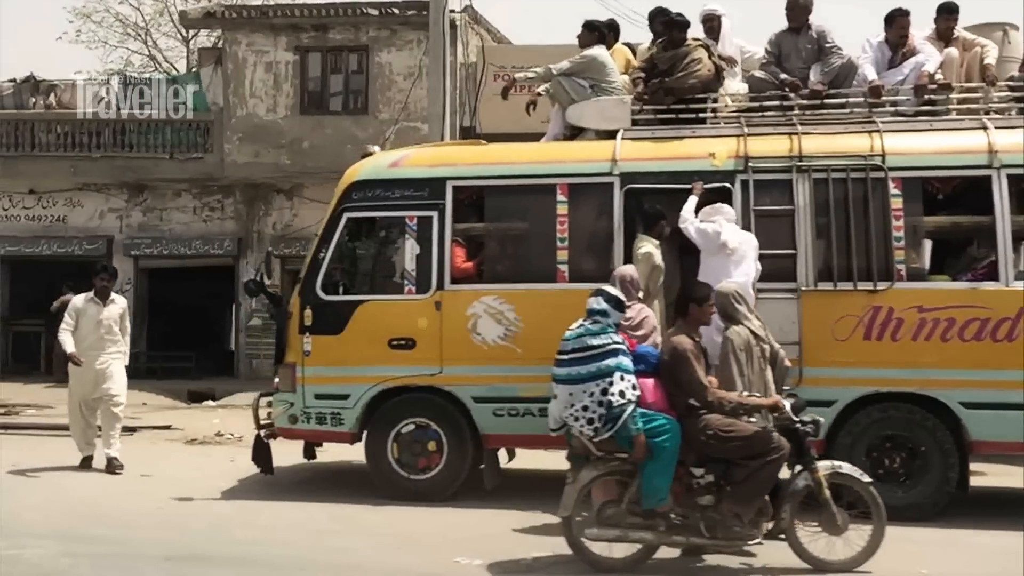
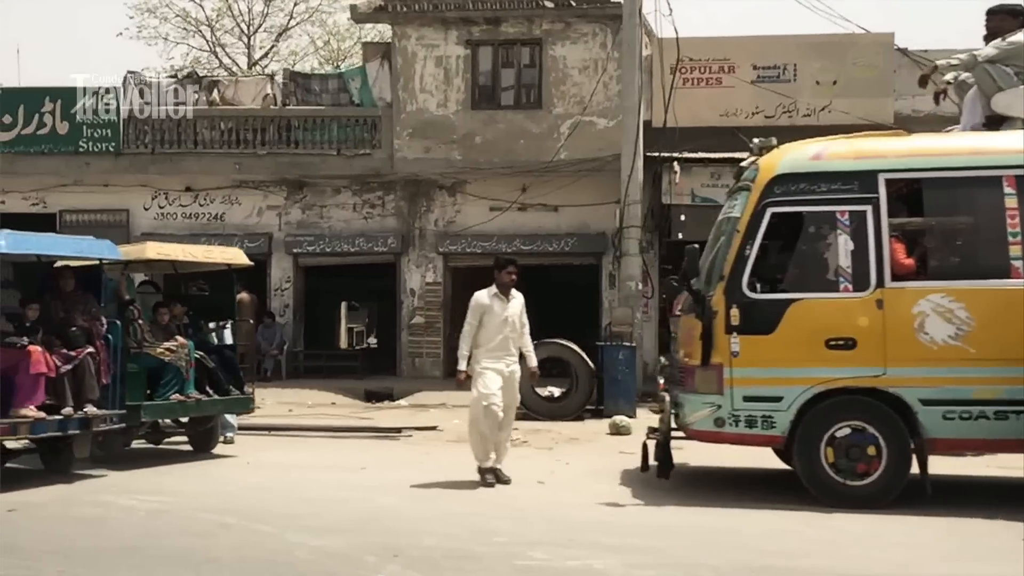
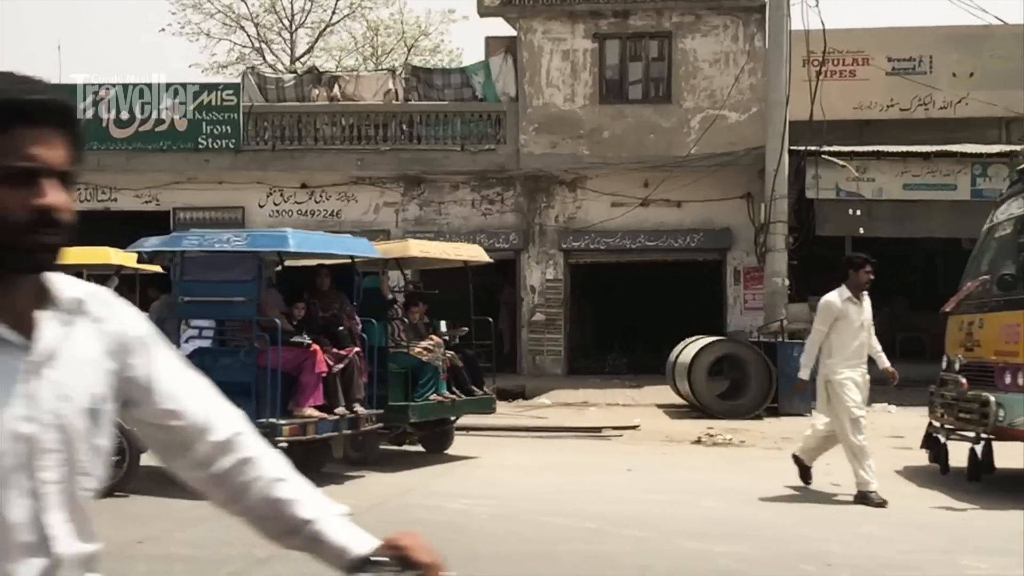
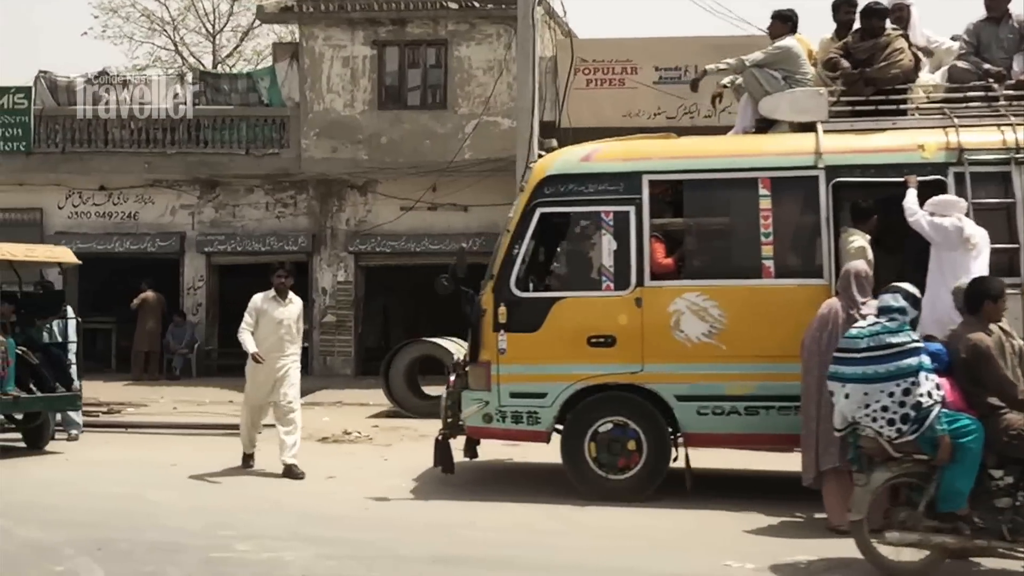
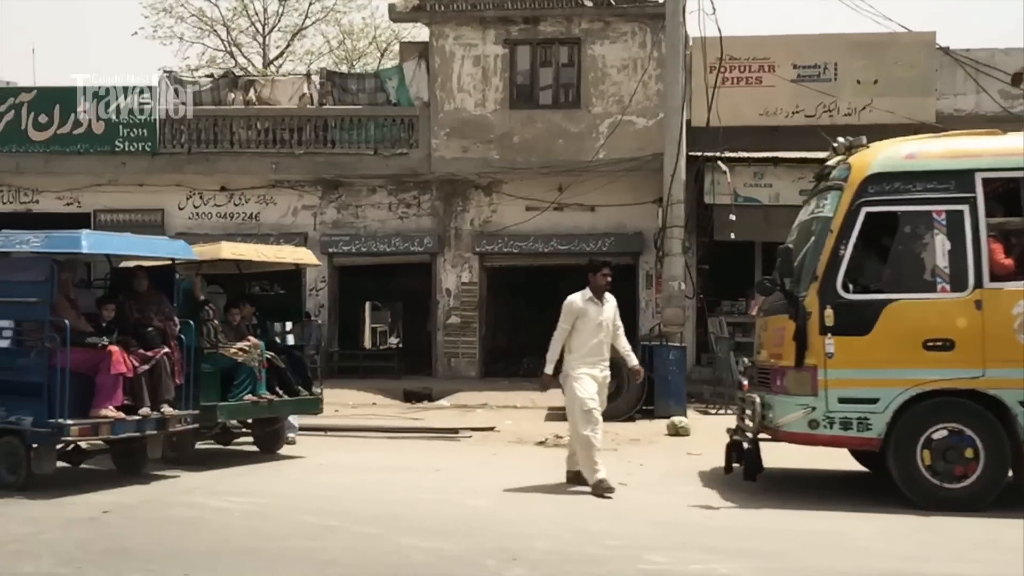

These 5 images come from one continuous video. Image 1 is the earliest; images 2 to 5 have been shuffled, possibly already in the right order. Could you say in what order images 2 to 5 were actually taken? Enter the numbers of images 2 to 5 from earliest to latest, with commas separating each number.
4, 2, 5, 3
